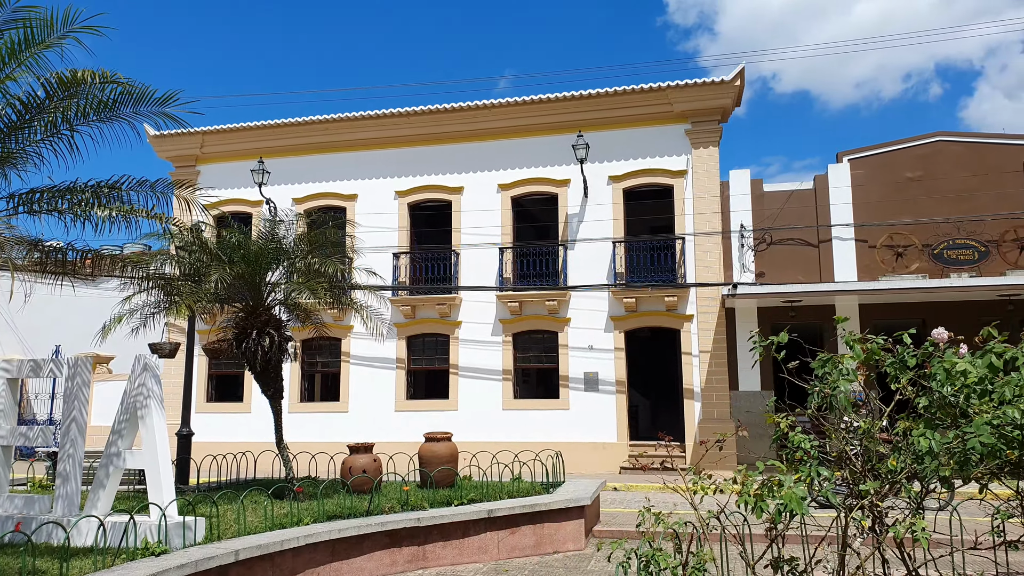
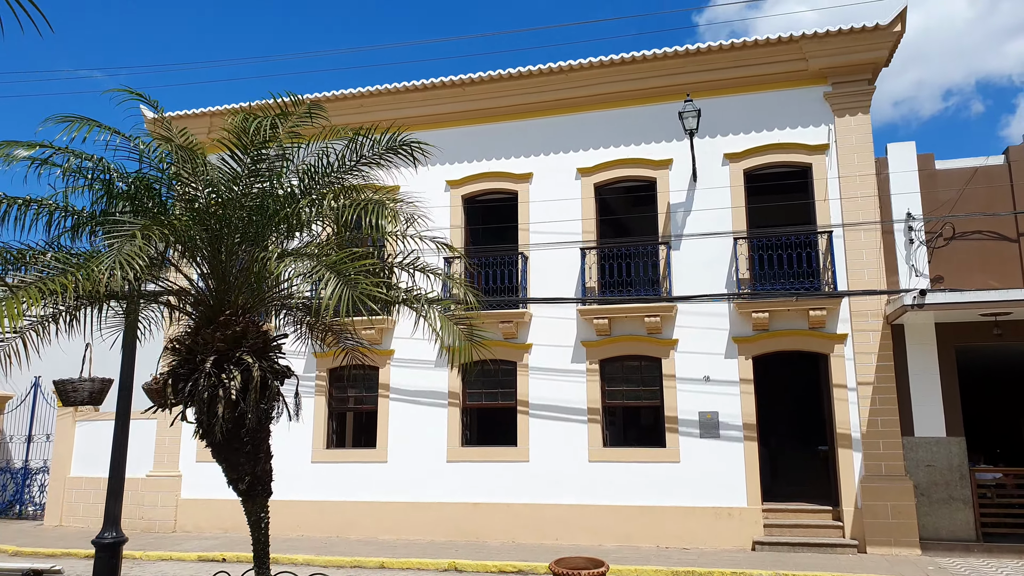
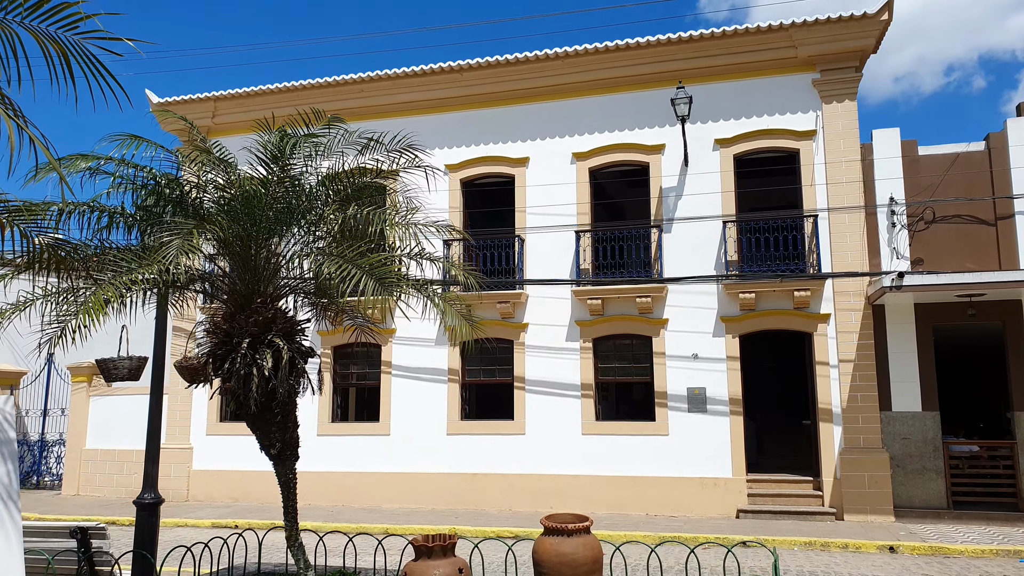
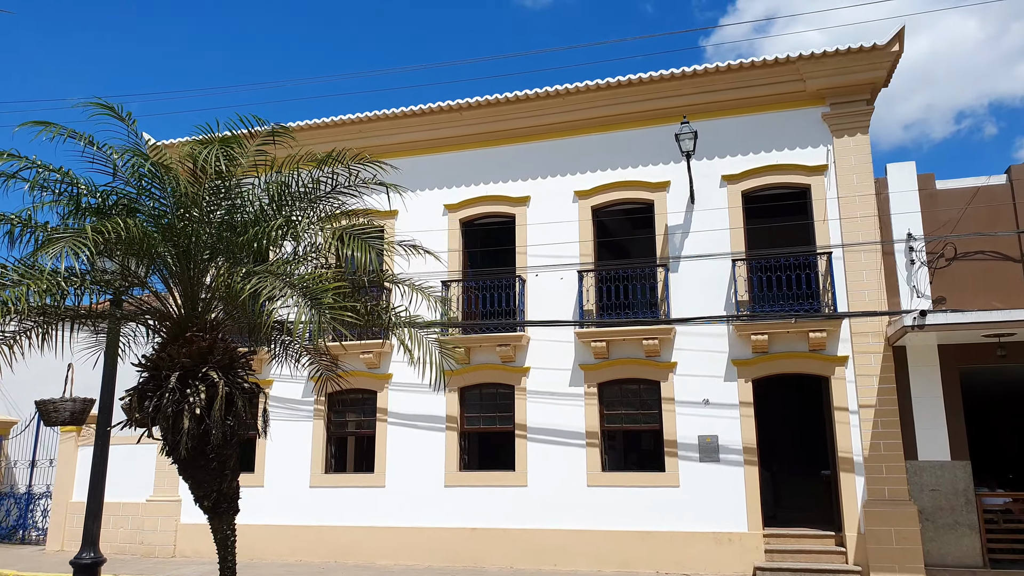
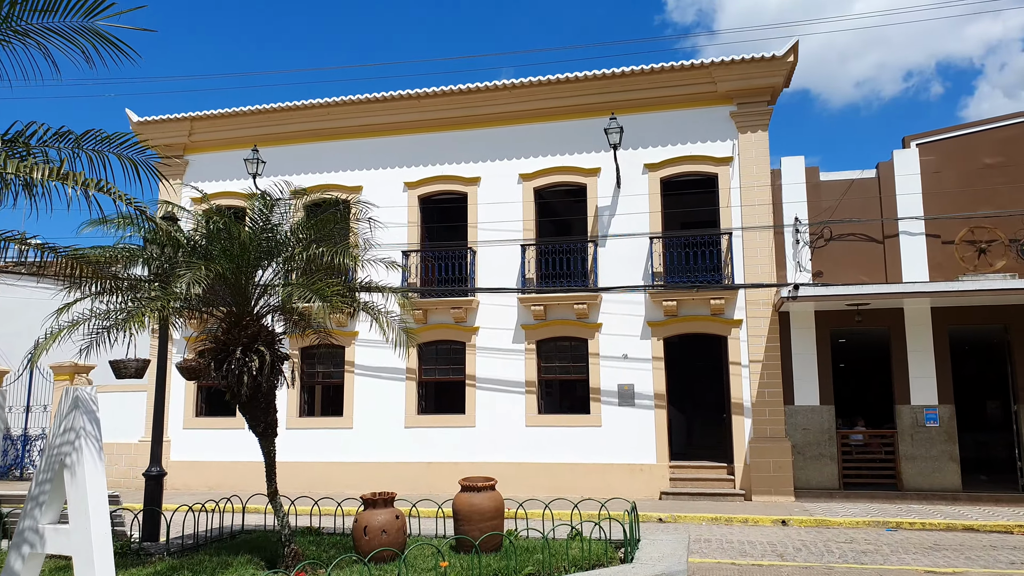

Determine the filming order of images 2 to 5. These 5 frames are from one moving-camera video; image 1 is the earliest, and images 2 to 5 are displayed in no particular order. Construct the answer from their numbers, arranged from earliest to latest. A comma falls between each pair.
5, 3, 2, 4
